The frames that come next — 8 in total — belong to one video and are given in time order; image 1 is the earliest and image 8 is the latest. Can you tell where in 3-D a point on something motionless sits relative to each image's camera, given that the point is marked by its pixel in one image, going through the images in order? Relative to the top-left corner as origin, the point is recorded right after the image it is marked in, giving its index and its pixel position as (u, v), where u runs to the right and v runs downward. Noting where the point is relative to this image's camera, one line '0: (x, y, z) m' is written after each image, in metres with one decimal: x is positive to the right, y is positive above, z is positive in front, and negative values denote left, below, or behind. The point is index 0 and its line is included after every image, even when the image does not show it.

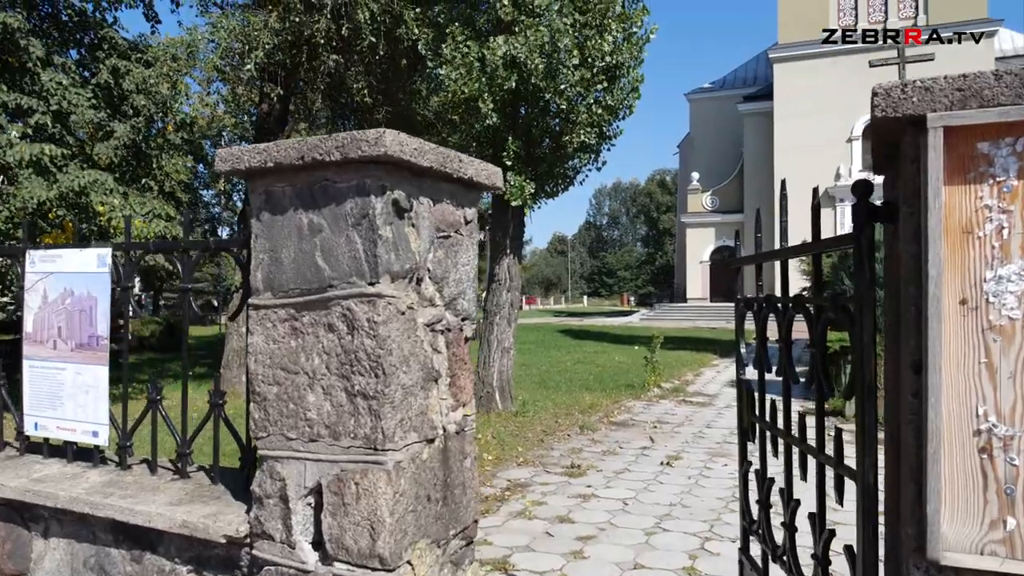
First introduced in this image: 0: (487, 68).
0: (-0.3, +2.3, +8.1) m
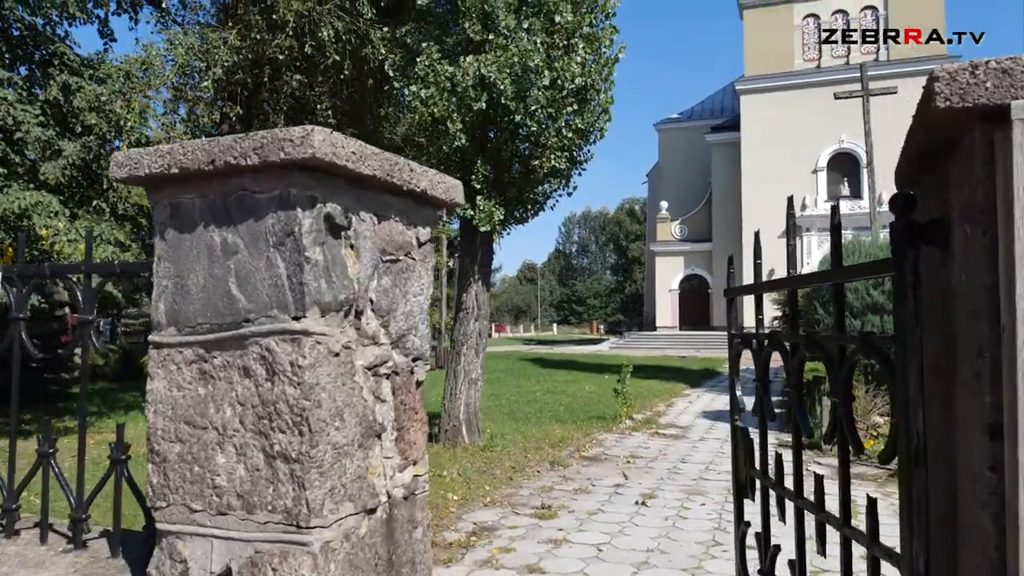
0: (-0.6, +2.1, +7.8) m
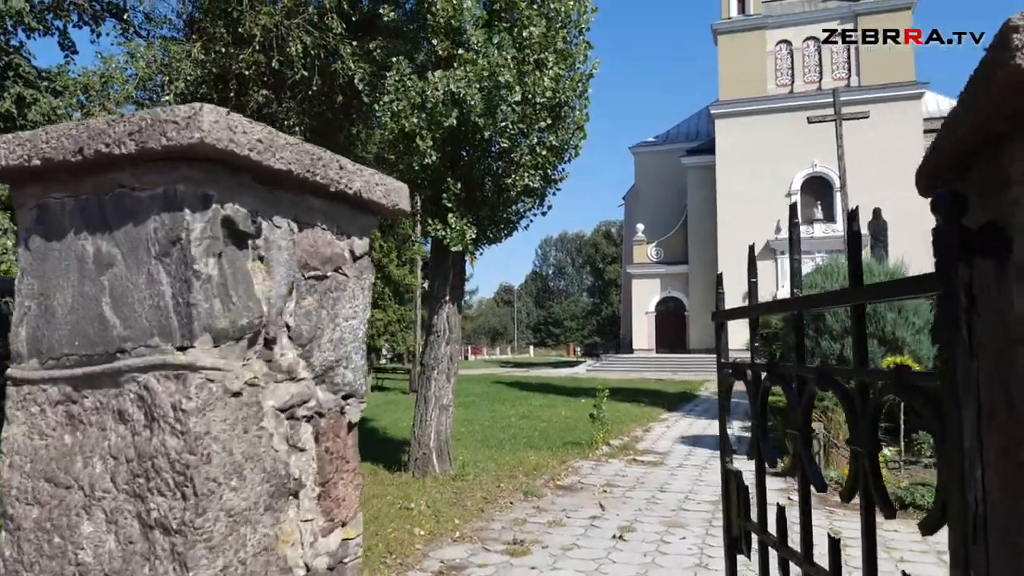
0: (-0.8, +1.8, +7.6) m
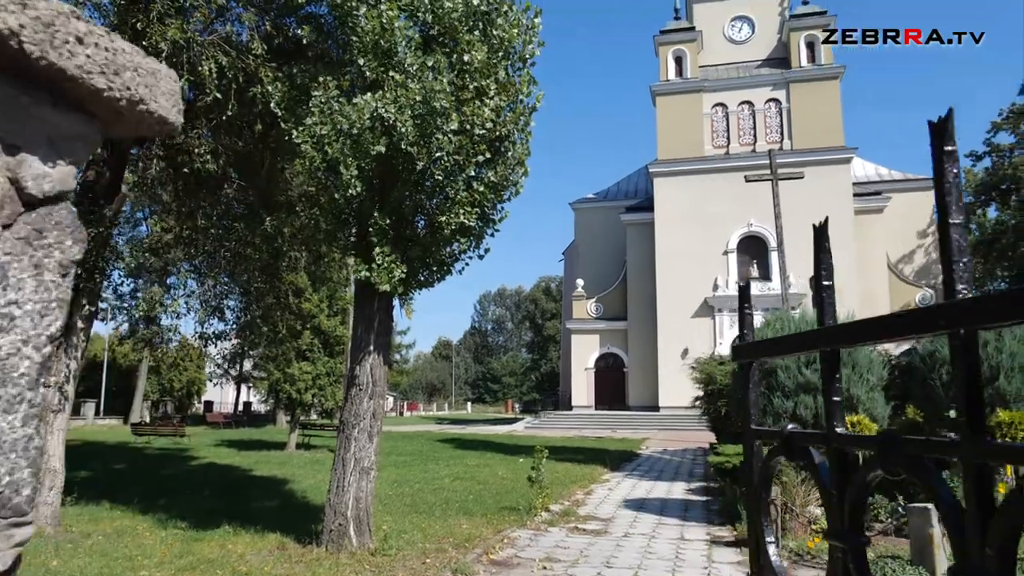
0: (-1.4, +1.4, +6.8) m
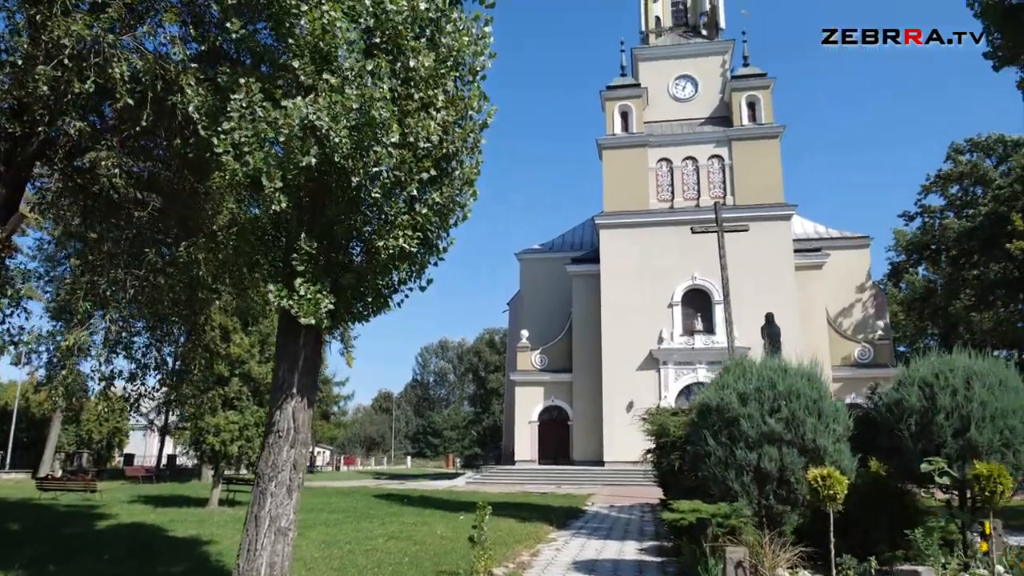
0: (-1.8, +1.2, +6.1) m
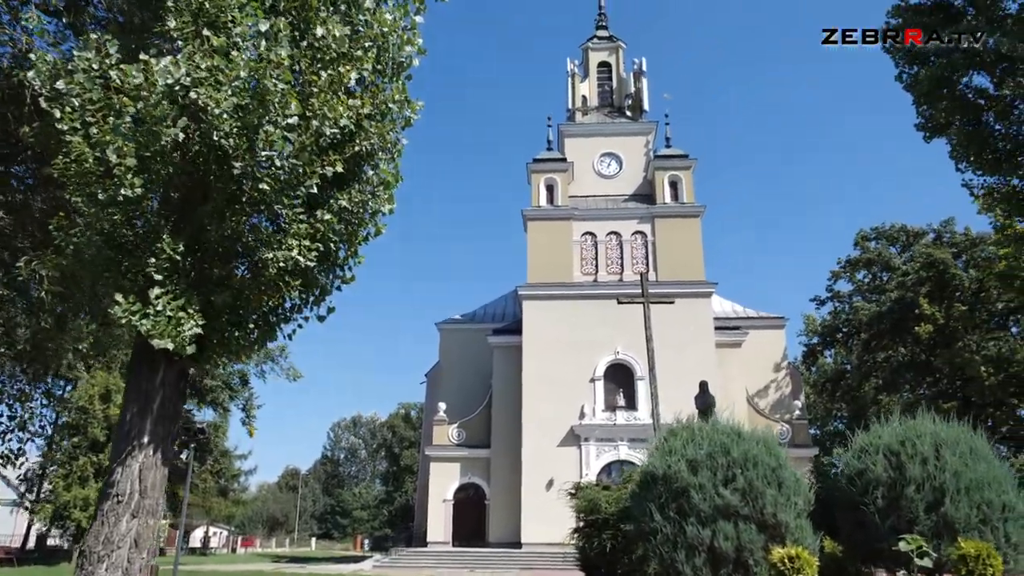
0: (-2.3, +1.1, +4.7) m
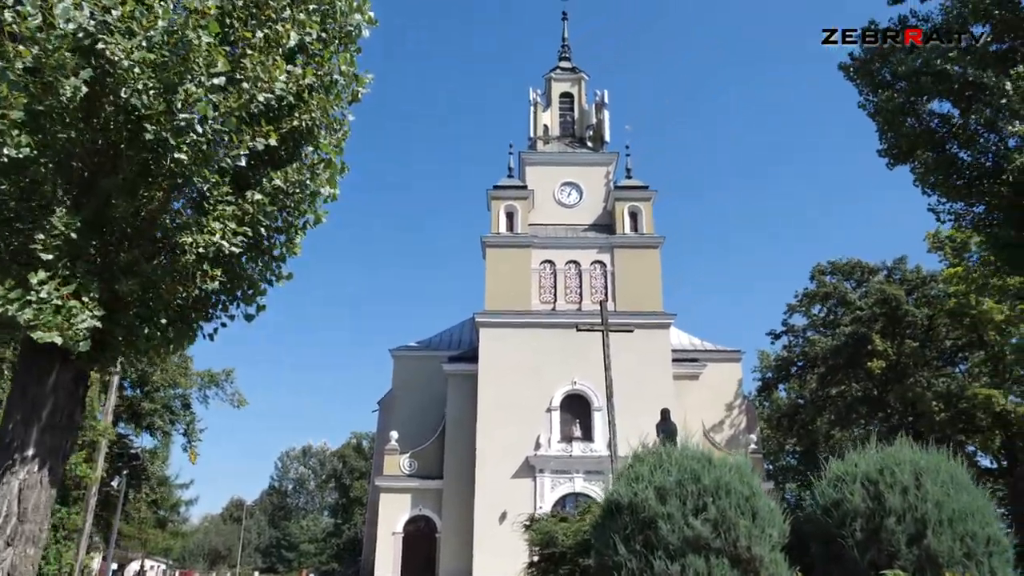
0: (-2.5, +1.2, +4.0) m
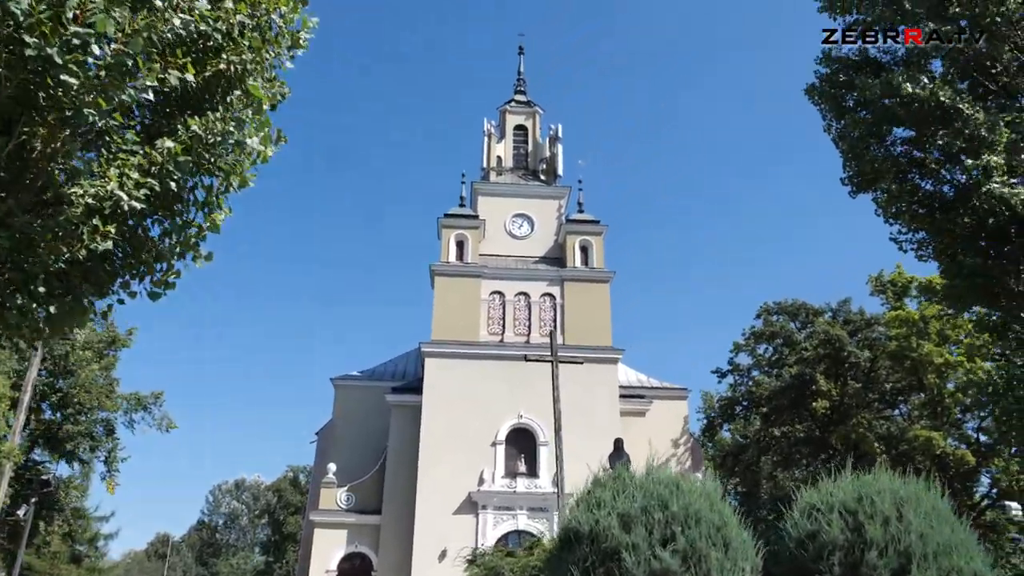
0: (-2.6, +1.4, +3.2) m
